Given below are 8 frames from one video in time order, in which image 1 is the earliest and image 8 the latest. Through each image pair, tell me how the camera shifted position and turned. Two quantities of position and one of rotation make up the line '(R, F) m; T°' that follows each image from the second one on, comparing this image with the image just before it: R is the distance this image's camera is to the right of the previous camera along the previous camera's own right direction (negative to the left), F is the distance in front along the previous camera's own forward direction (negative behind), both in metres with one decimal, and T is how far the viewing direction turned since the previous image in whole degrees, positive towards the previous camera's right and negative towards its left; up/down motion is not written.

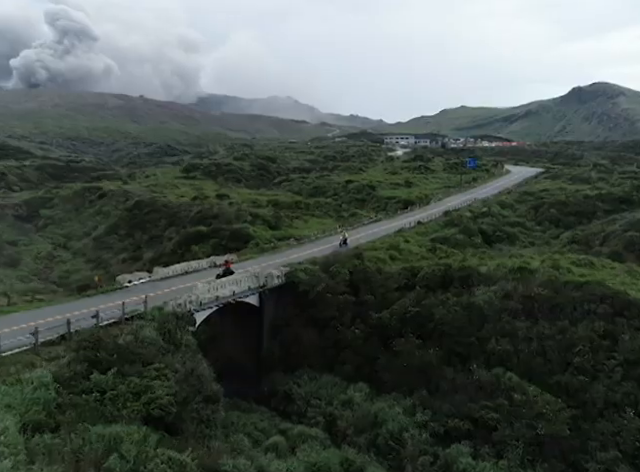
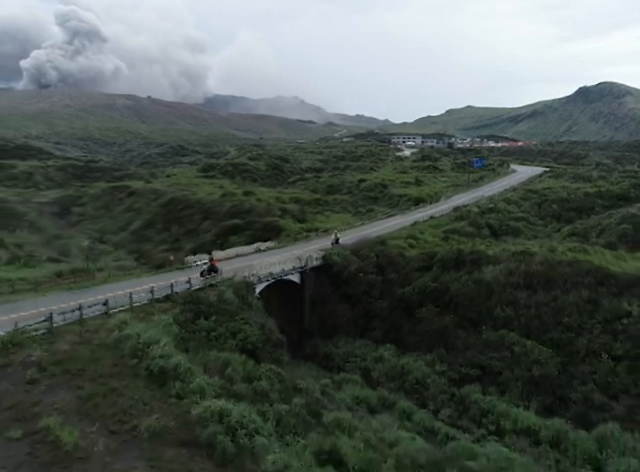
(-1.9, -5.9) m; -1°
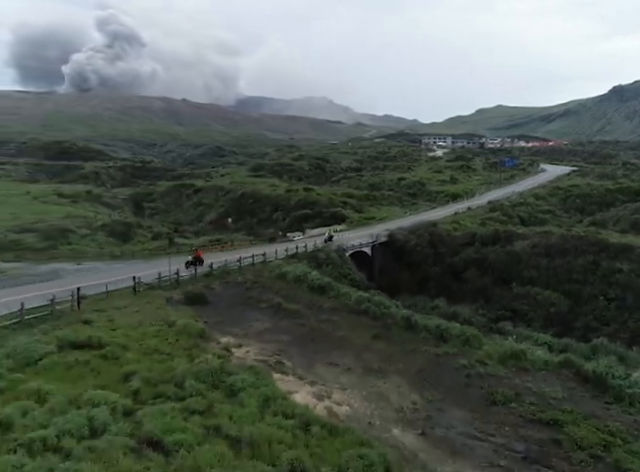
(-3.6, -11.7) m; -3°
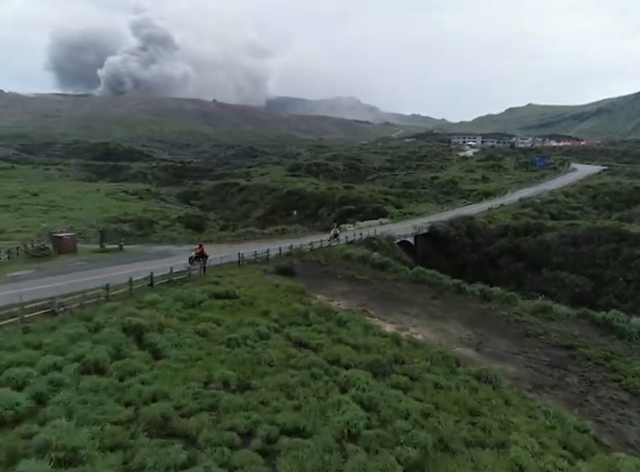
(-2.2, -6.4) m; -3°
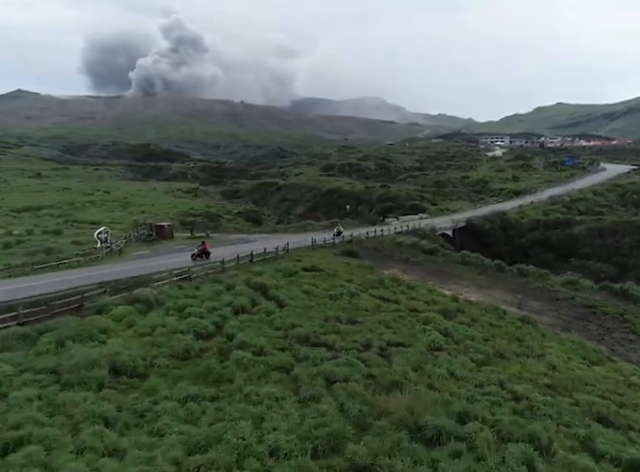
(-2.5, -6.1) m; -3°
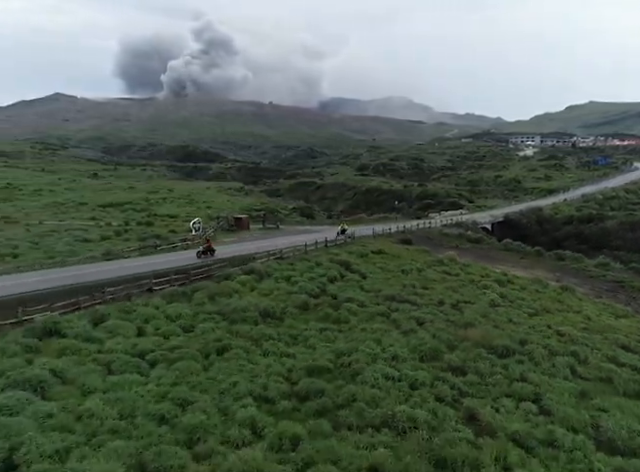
(-2.6, -5.7) m; -3°
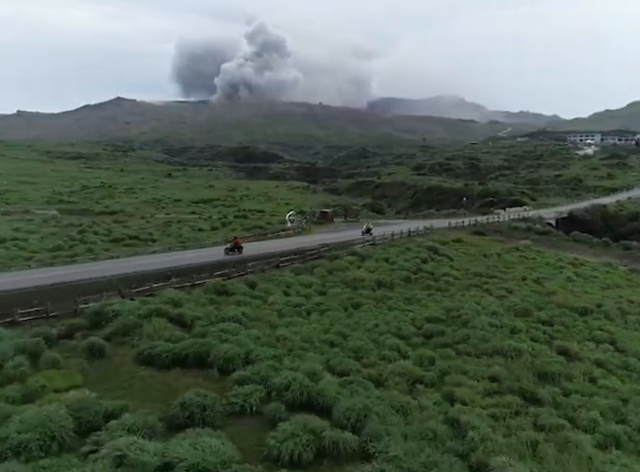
(-2.7, -5.2) m; -5°
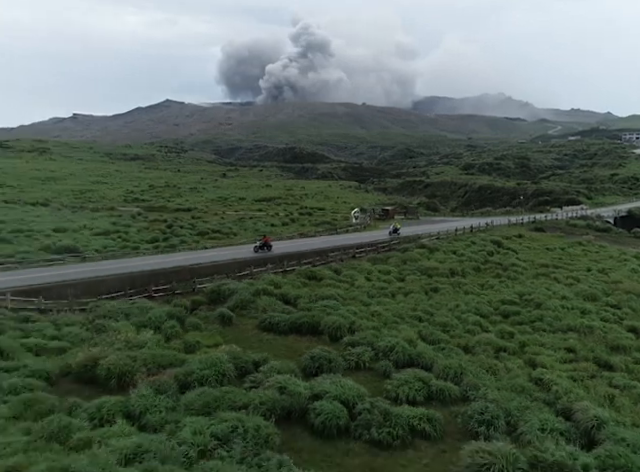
(-1.9, -2.9) m; -5°
